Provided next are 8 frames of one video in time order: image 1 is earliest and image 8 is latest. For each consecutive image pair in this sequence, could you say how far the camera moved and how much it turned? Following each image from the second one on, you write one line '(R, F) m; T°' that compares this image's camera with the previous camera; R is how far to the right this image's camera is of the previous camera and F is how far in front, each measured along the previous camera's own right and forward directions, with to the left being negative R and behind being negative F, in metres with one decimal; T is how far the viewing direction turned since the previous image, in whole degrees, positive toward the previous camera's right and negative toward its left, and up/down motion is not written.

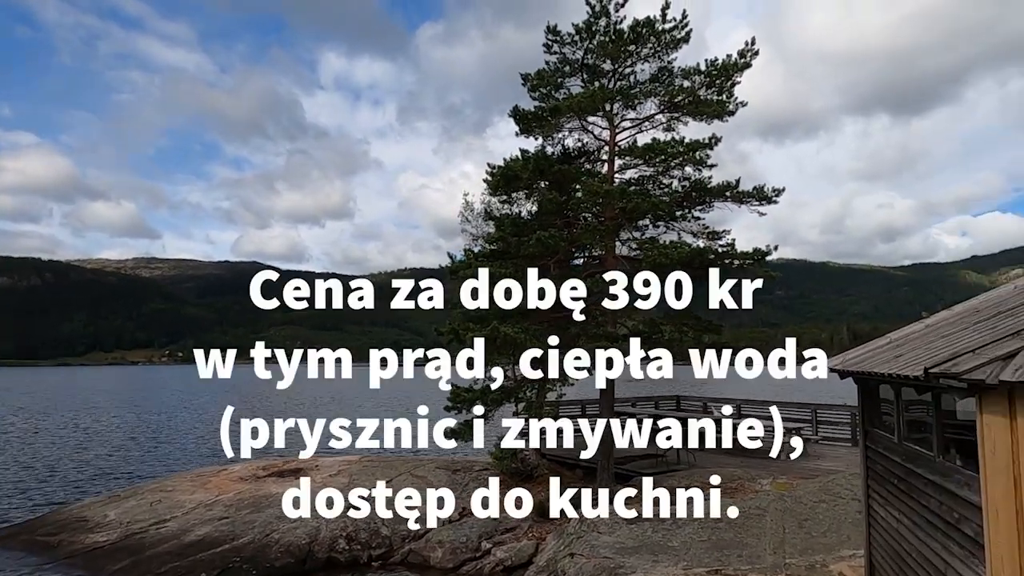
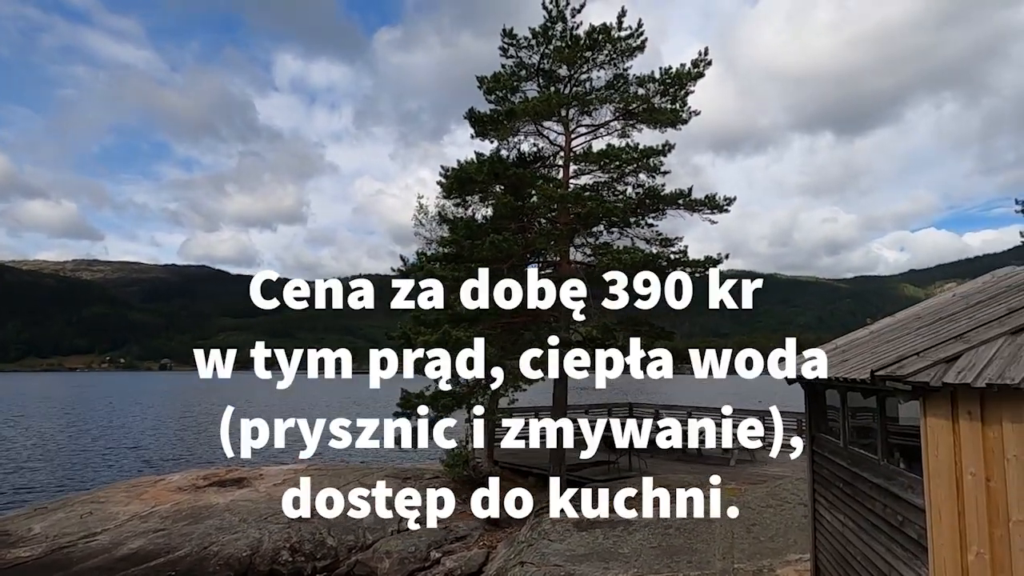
(+0.1, +0.2) m; +4°
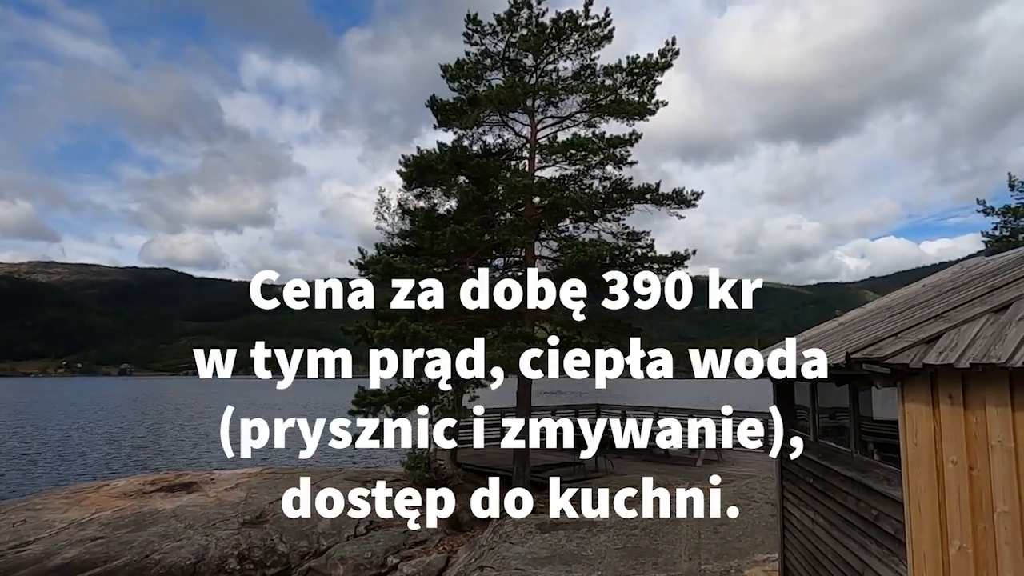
(+0.1, +0.4) m; +3°
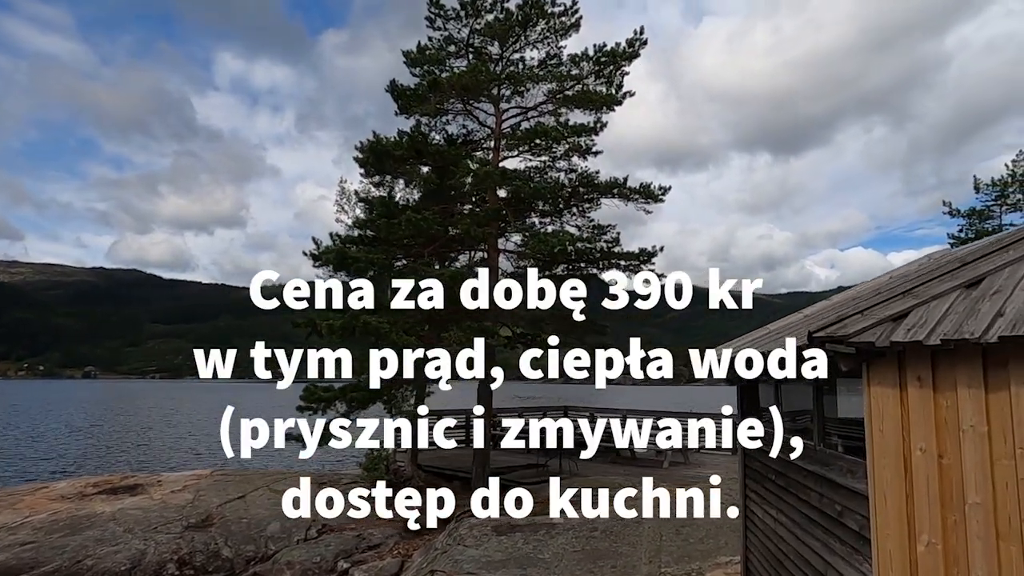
(+0.2, +0.4) m; +2°
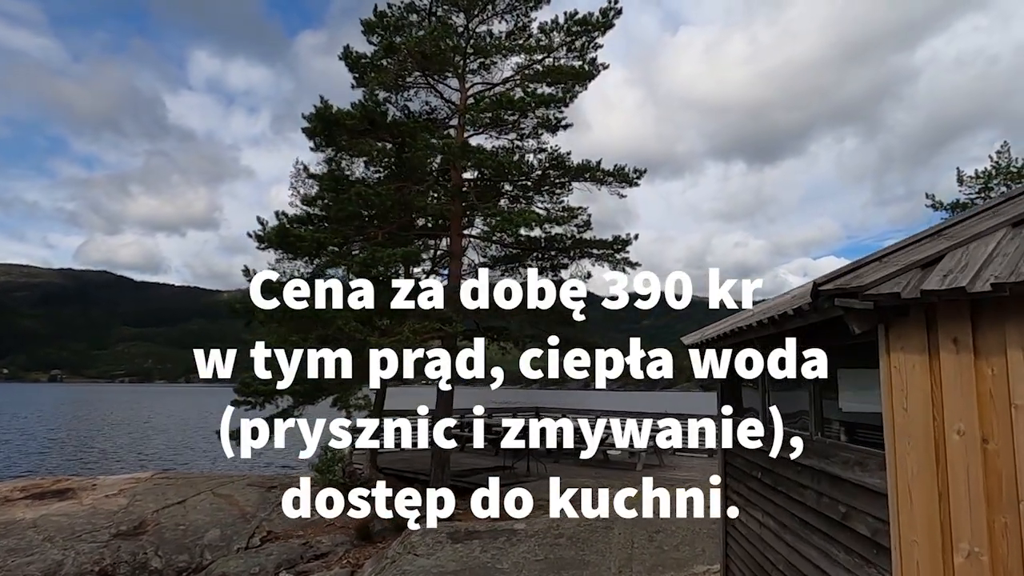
(+0.2, +0.8) m; +2°
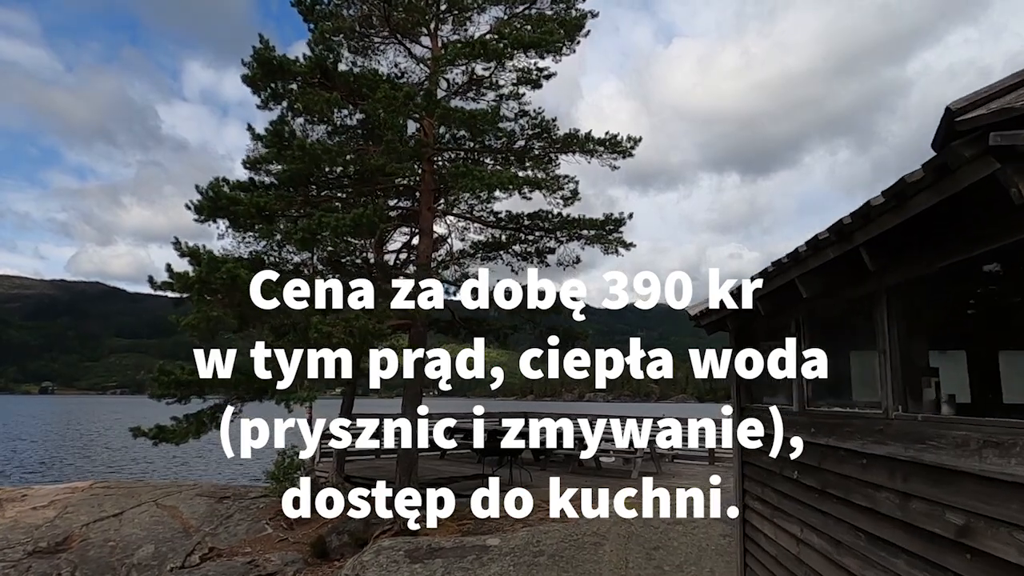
(+0.2, +1.3) m; +1°
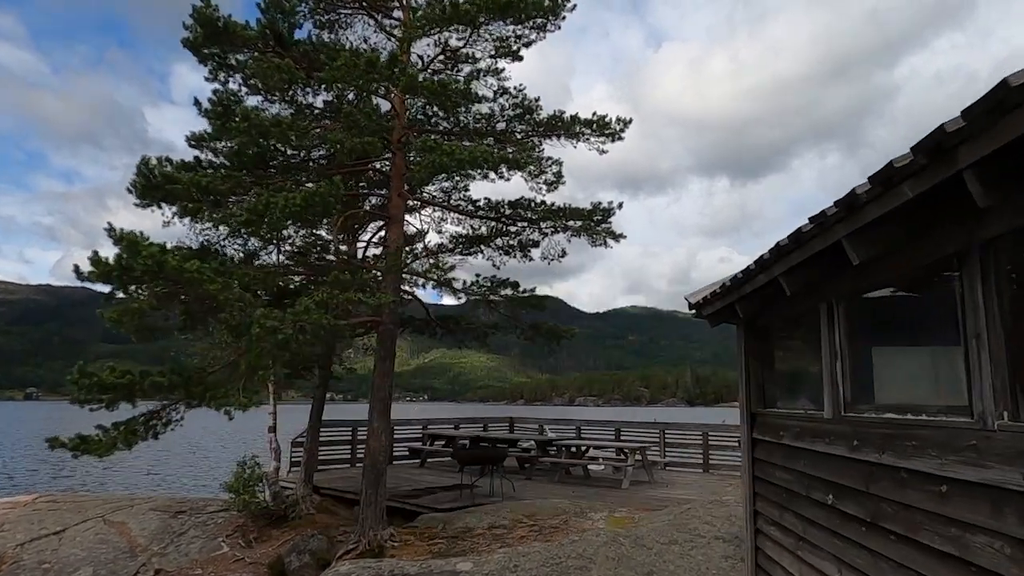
(+0.2, +0.8) m; +1°
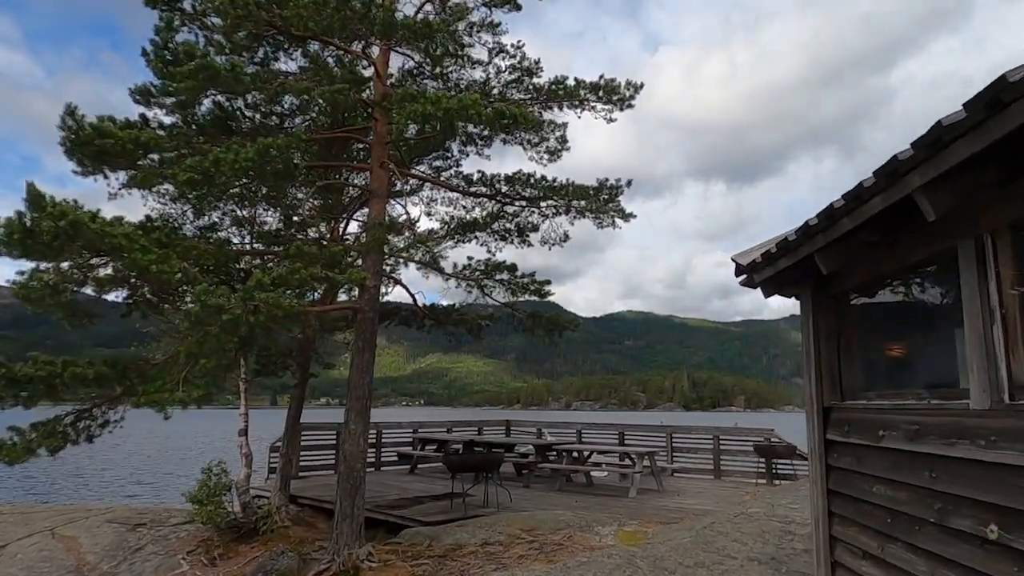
(0.0, +1.0) m; 0°
